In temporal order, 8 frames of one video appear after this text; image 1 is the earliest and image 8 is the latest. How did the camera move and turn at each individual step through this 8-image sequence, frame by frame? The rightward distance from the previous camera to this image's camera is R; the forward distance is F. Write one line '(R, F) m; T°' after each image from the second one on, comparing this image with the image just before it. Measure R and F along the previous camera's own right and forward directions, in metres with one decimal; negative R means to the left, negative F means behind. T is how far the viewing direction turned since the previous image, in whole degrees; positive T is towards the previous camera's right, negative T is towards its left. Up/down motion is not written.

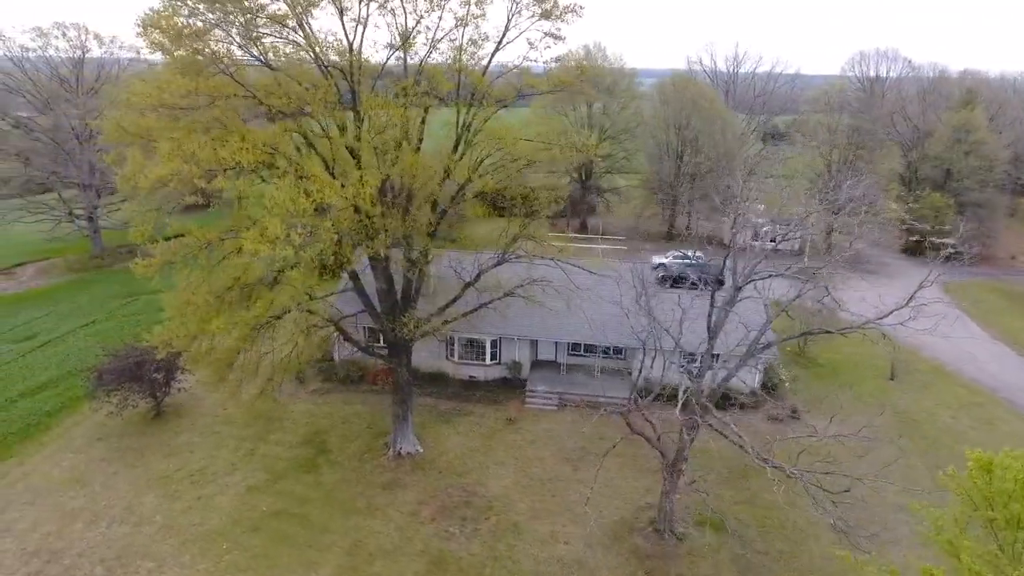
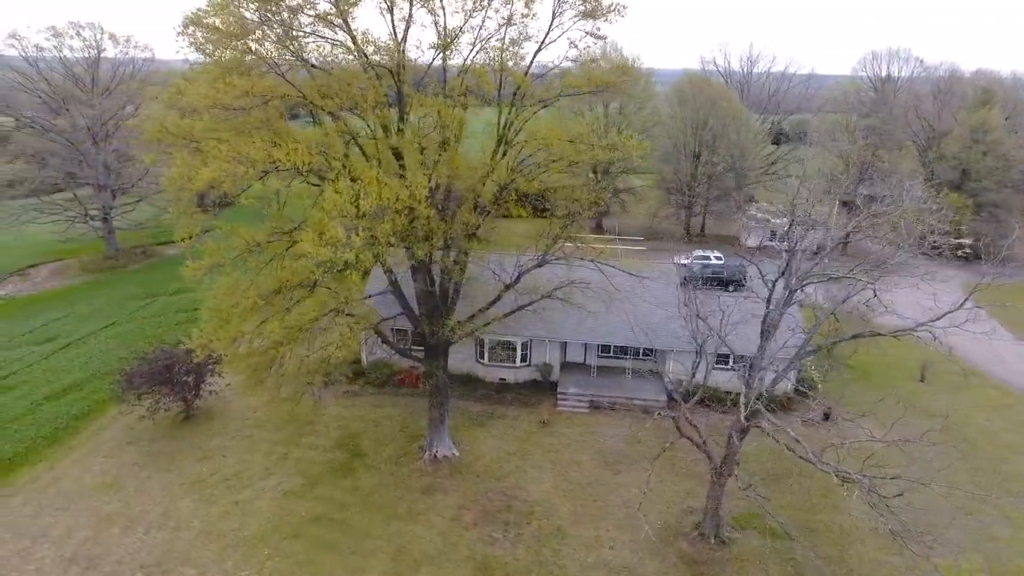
(-1.0, +0.2) m; 0°
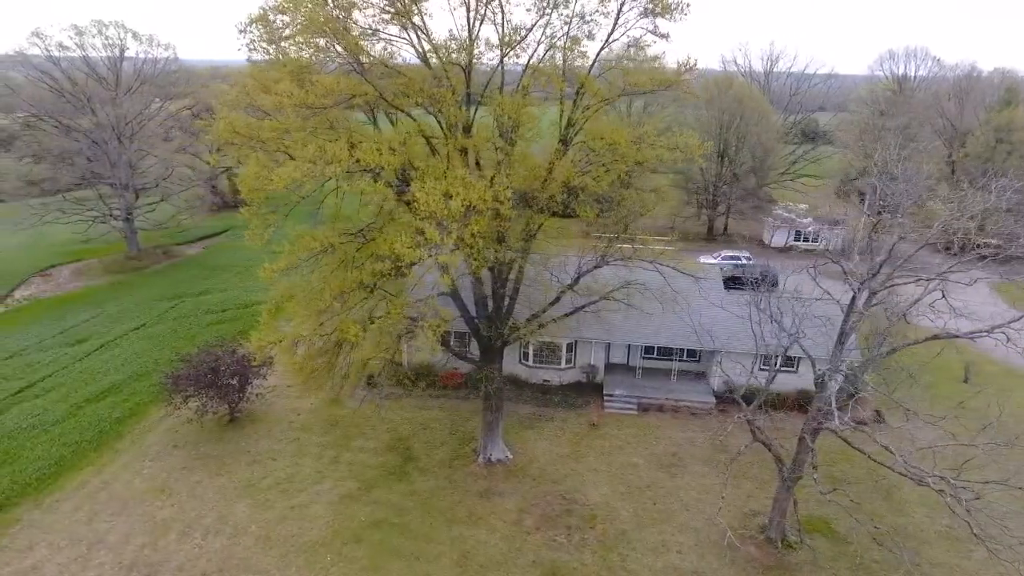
(-1.5, +0.2) m; 0°
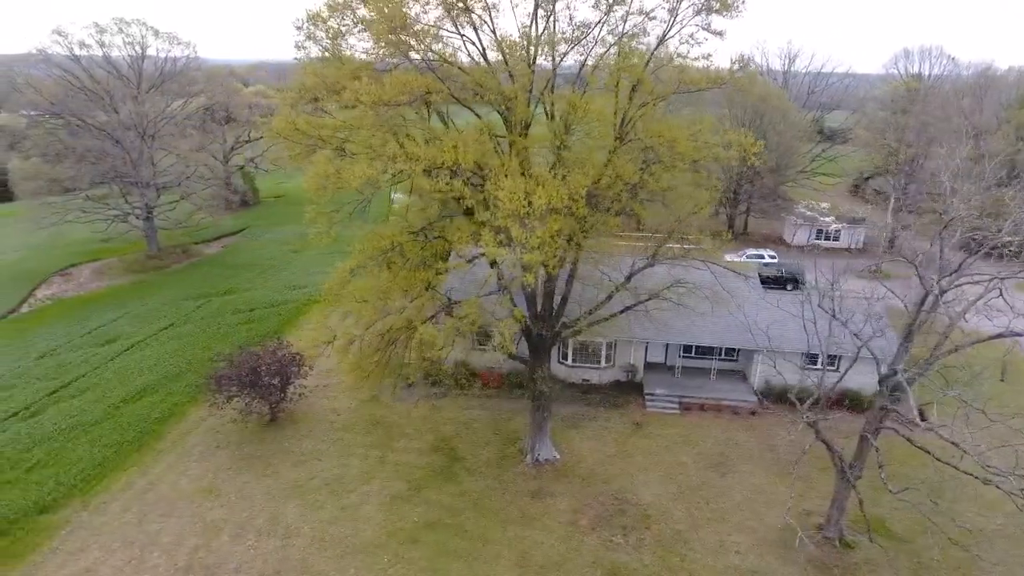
(-1.3, +0.1) m; 0°
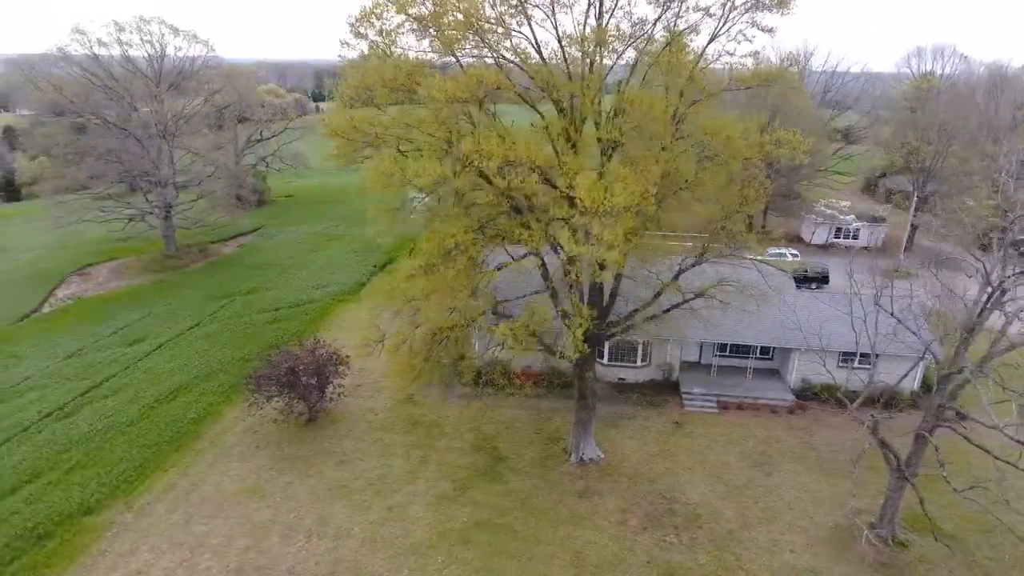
(-1.2, +0.1) m; 0°
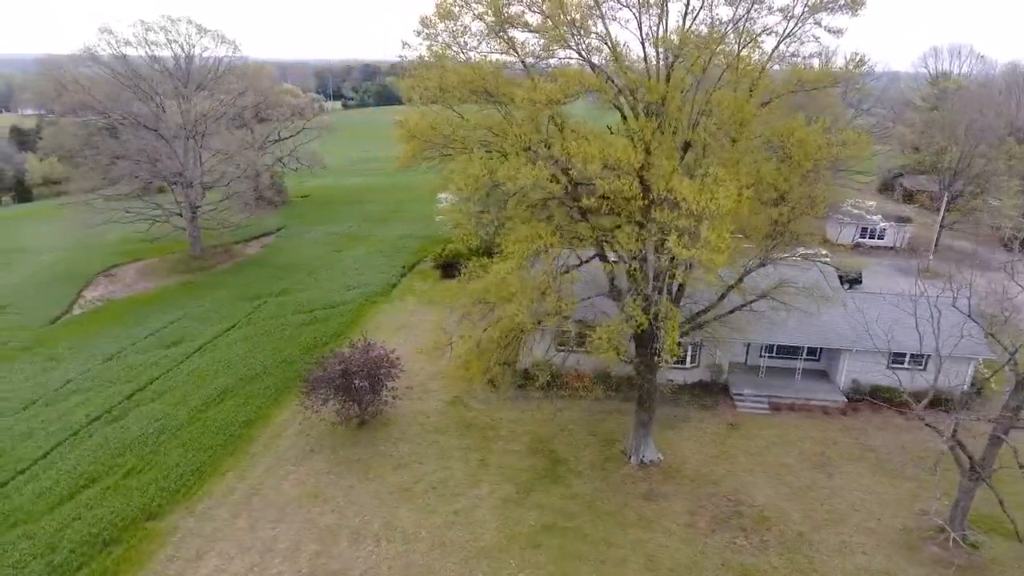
(-1.6, +0.1) m; 0°
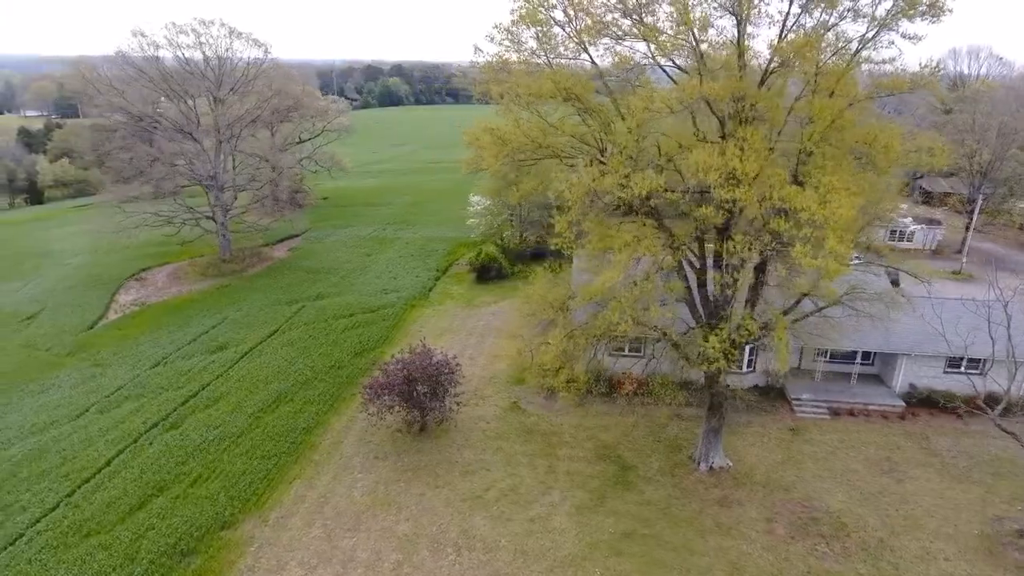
(-1.8, +0.1) m; 0°
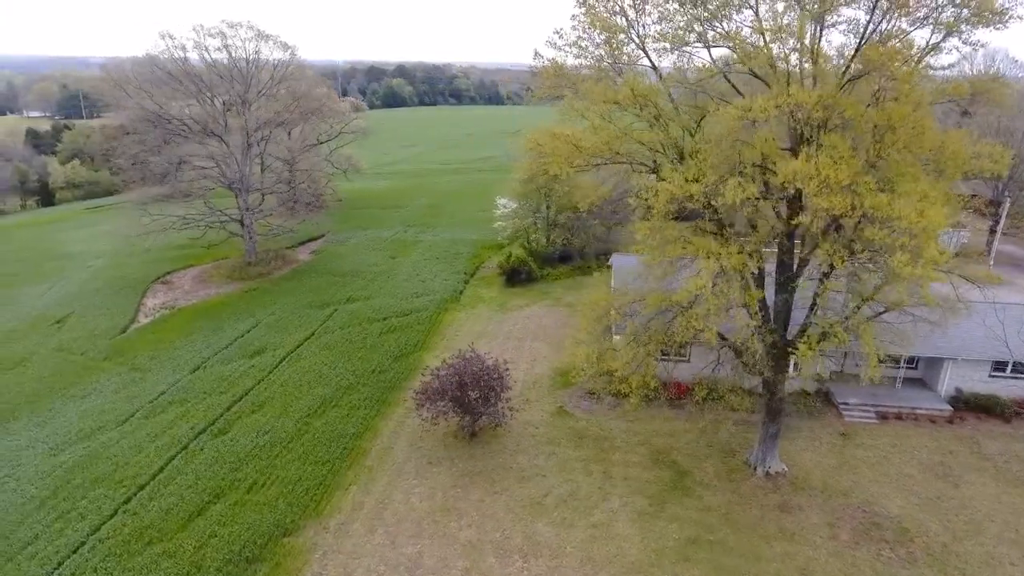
(-1.5, 0.0) m; 0°
